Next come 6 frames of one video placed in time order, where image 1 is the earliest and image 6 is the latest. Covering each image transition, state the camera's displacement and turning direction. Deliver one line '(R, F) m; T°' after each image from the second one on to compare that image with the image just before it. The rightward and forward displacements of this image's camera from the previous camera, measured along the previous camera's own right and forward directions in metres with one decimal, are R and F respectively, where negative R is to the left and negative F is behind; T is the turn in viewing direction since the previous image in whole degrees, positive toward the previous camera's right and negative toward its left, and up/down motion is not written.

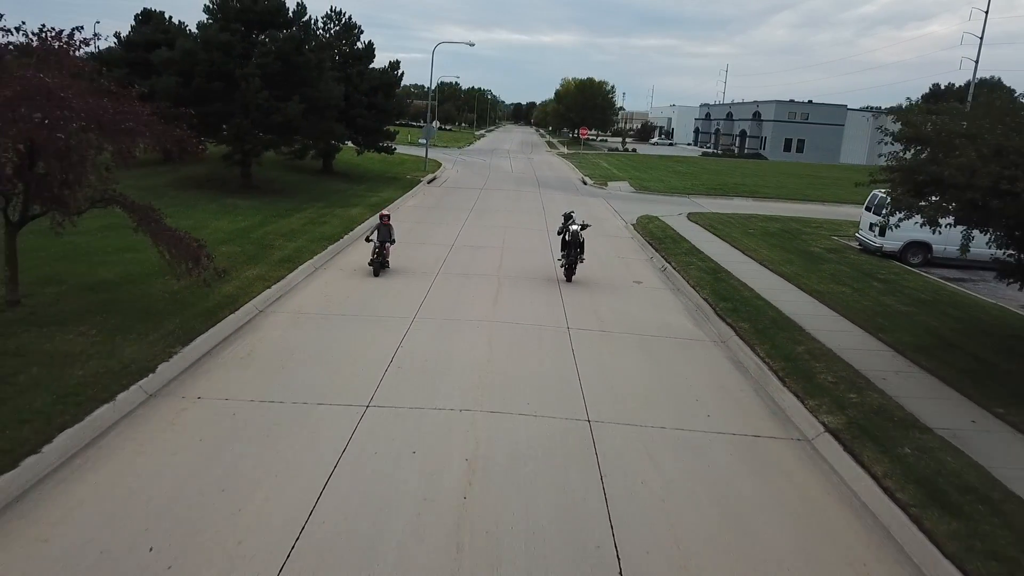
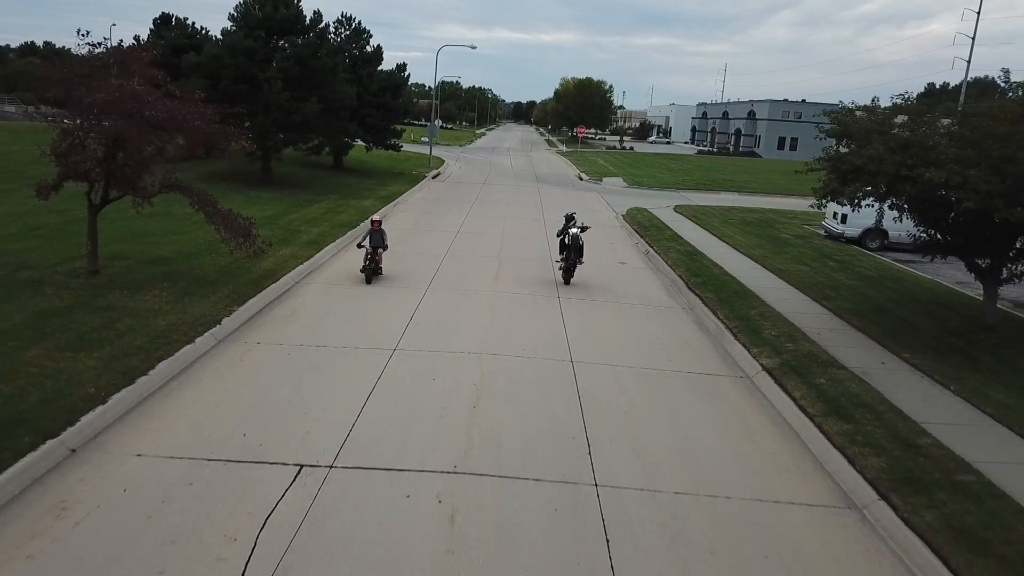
(0.0, -1.5) m; 0°
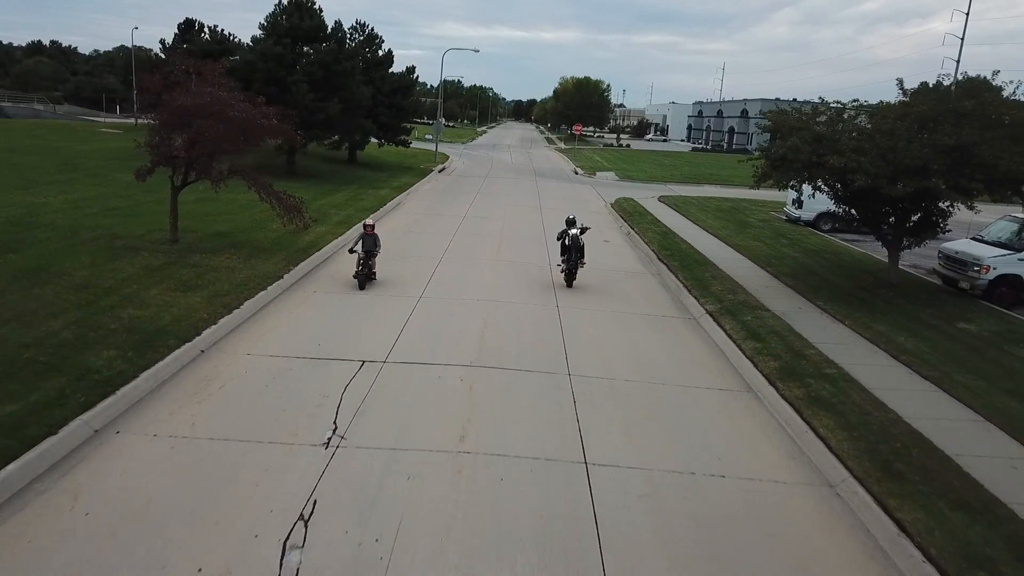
(0.0, -2.2) m; 0°
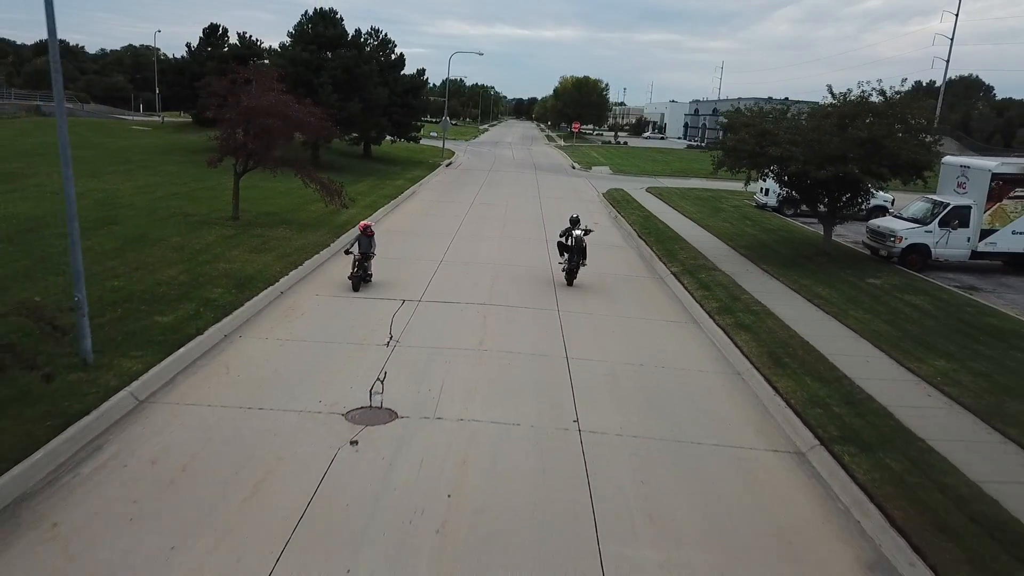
(0.0, -2.4) m; 0°
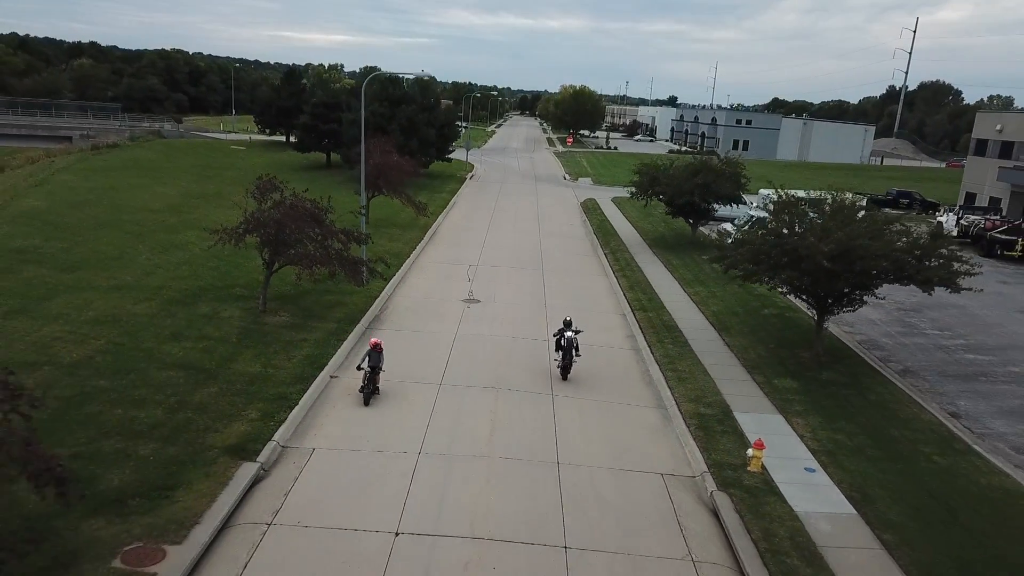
(-0.1, -11.0) m; 0°
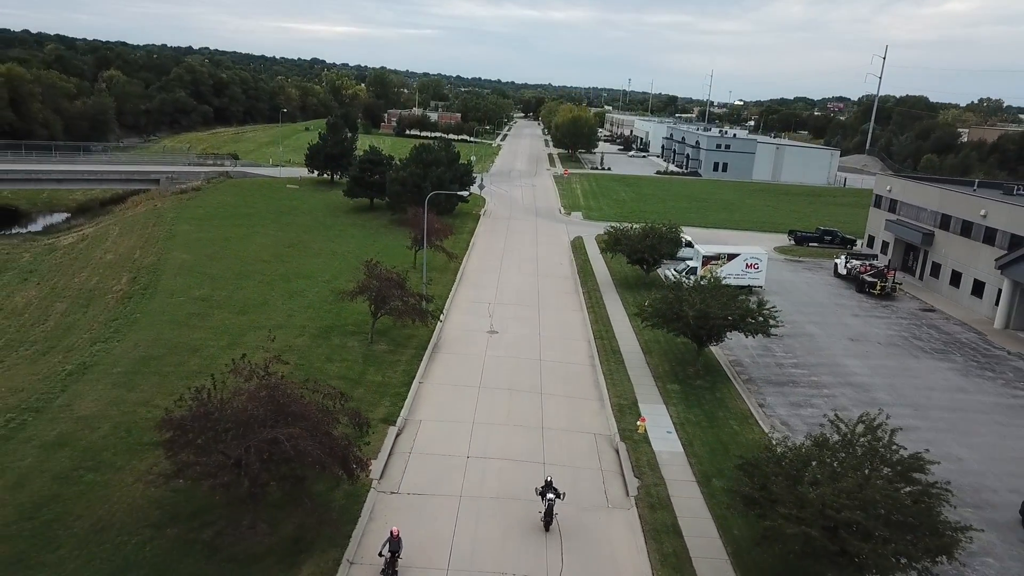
(-0.1, -9.9) m; 0°
